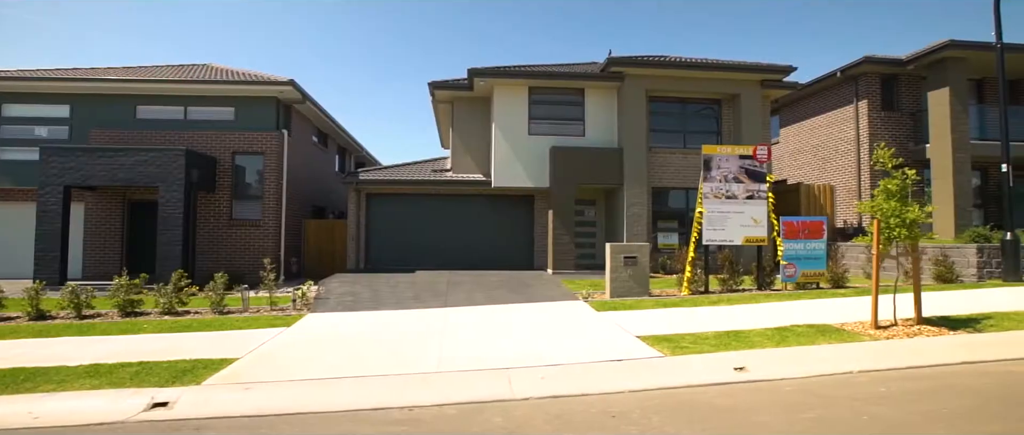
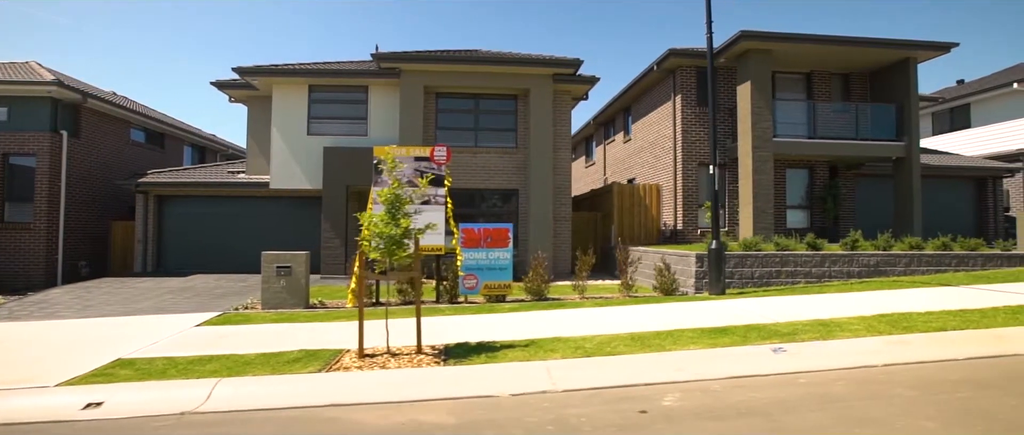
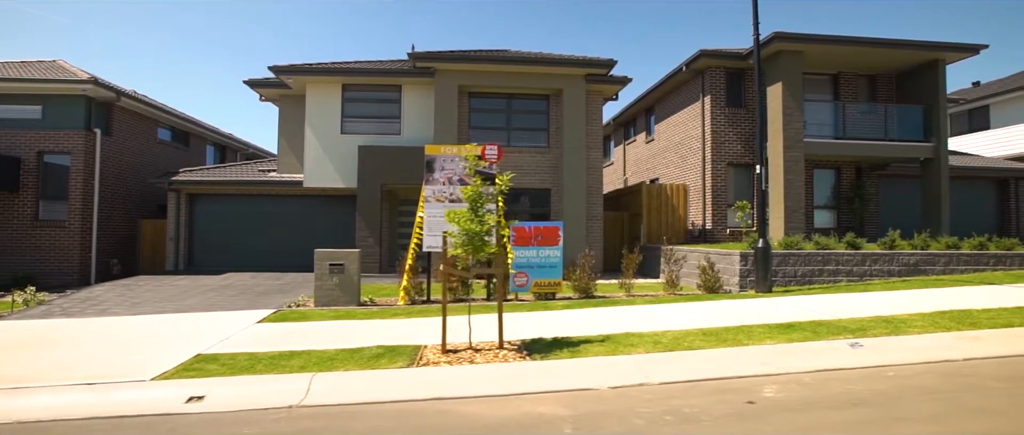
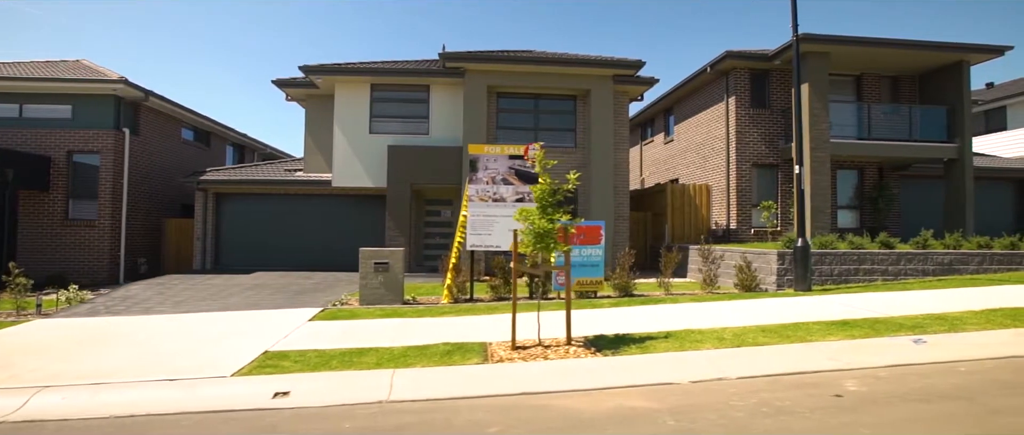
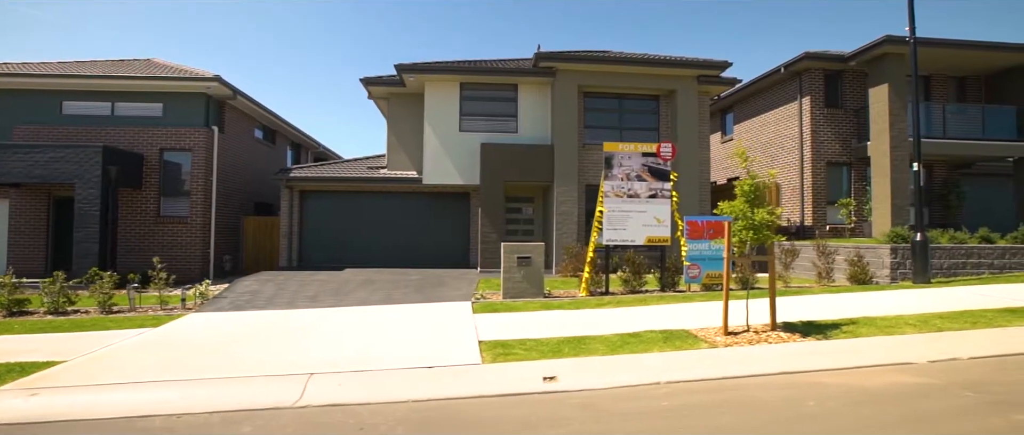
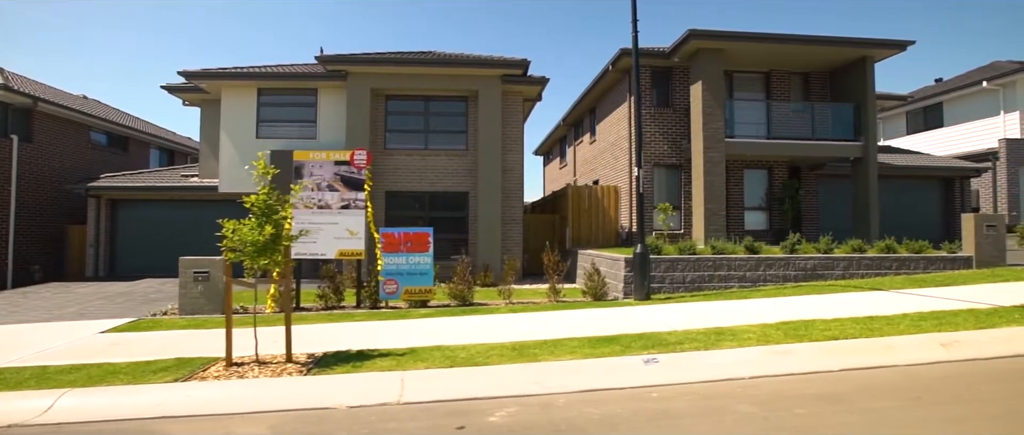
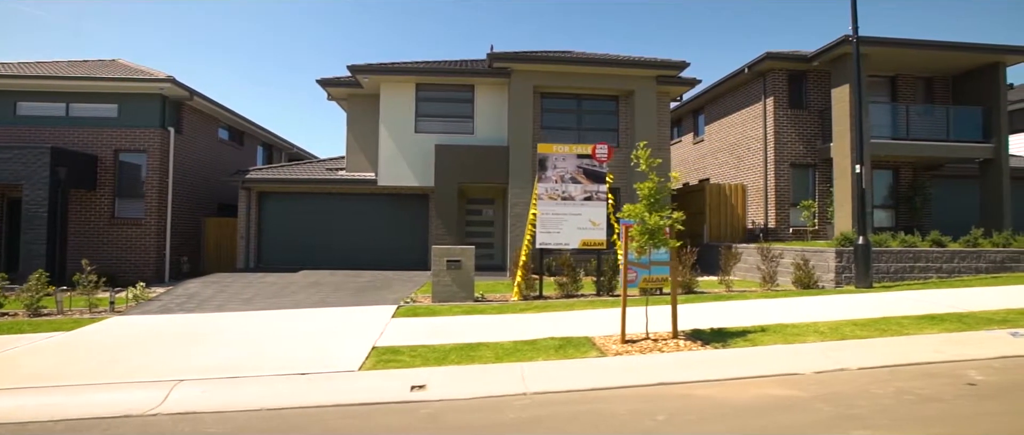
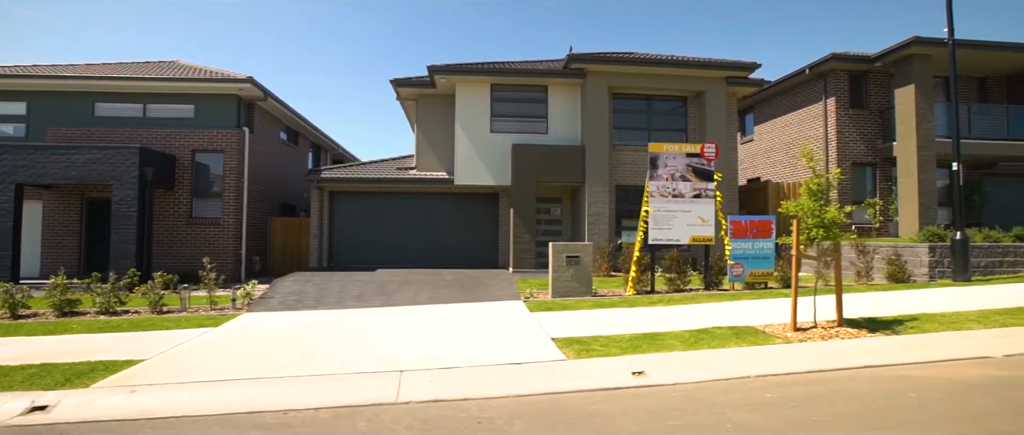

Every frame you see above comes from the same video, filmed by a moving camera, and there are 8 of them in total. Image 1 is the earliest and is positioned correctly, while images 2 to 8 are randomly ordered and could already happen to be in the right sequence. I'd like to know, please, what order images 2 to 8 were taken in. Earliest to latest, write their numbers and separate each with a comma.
8, 5, 7, 4, 3, 2, 6
